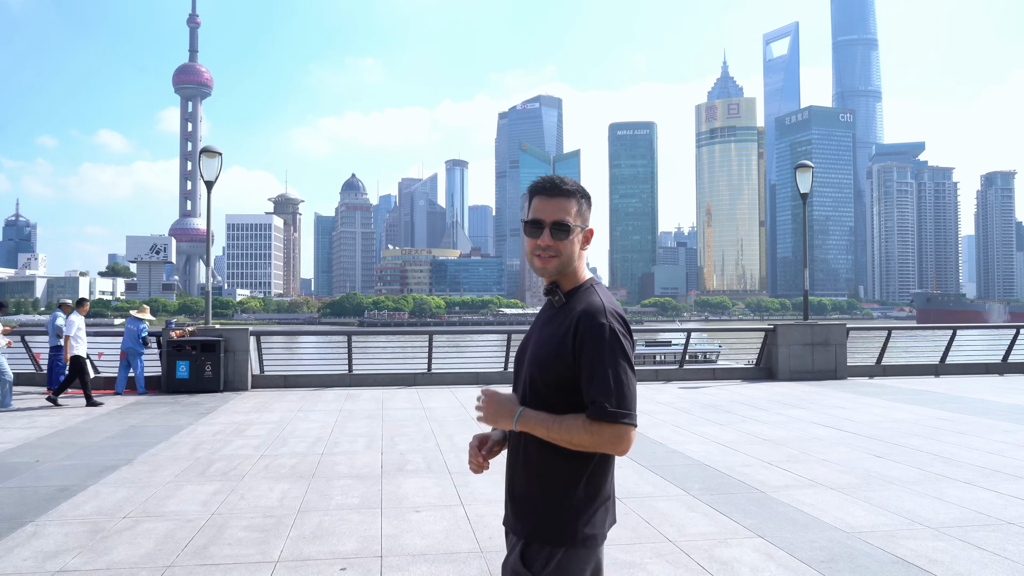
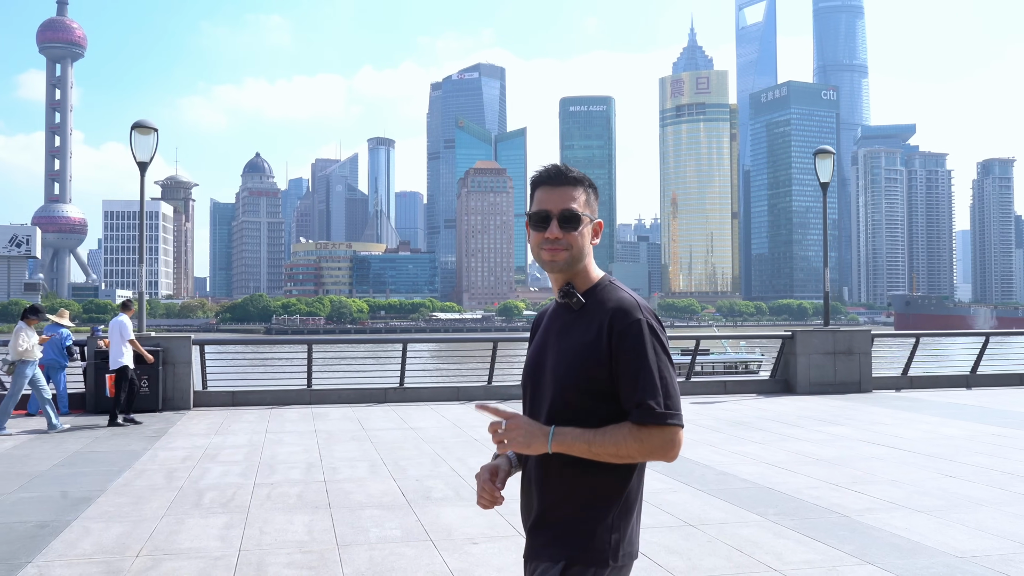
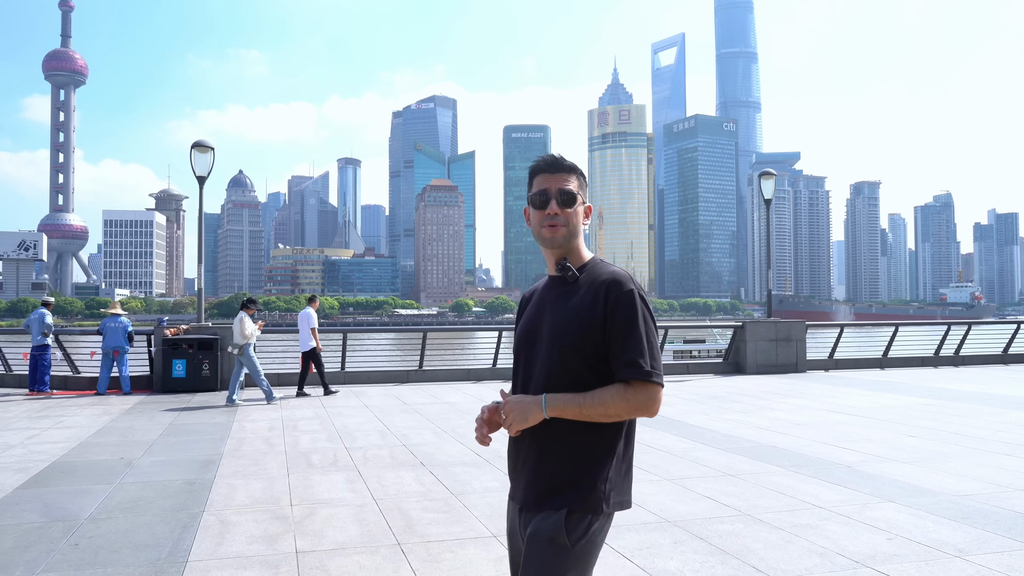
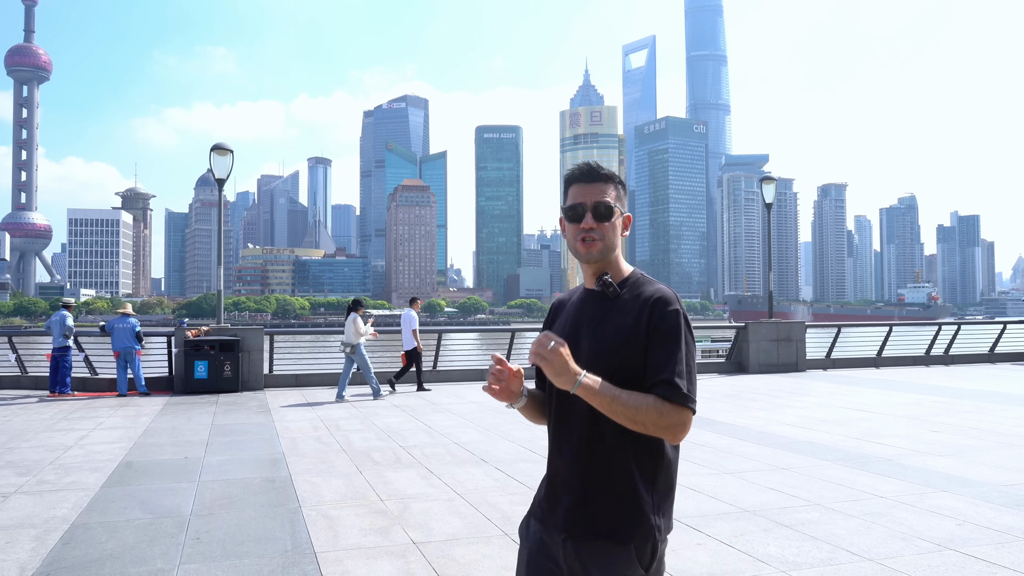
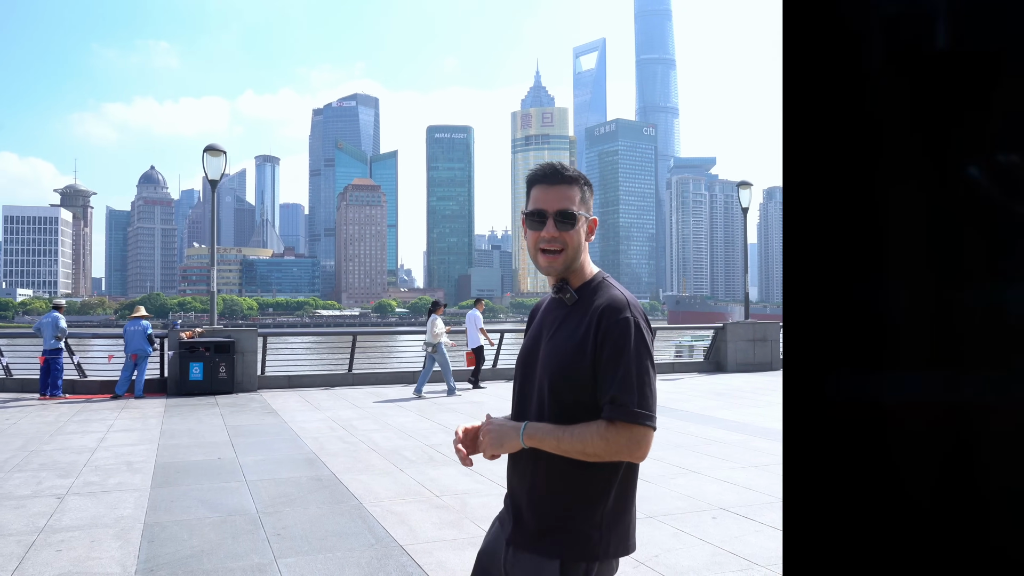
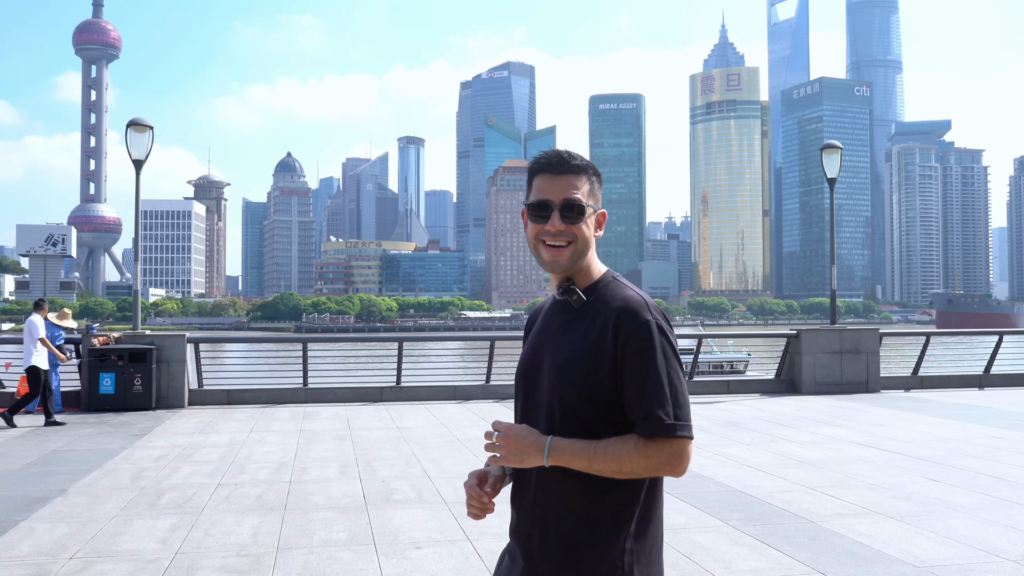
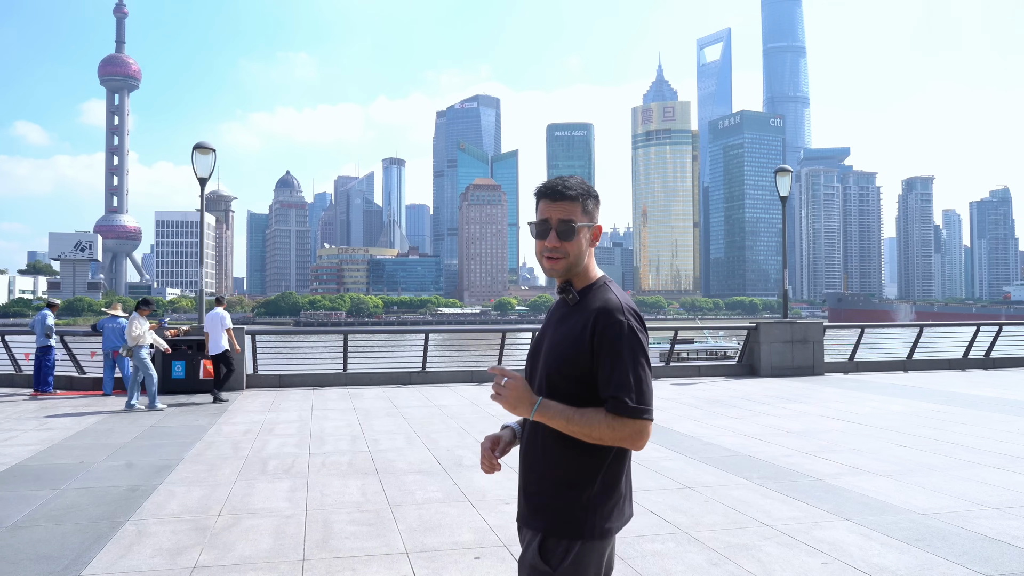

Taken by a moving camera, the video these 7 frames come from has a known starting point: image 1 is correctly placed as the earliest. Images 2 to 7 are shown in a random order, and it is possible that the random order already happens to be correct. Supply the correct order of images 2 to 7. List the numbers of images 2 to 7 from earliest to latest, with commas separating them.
6, 2, 7, 3, 4, 5
